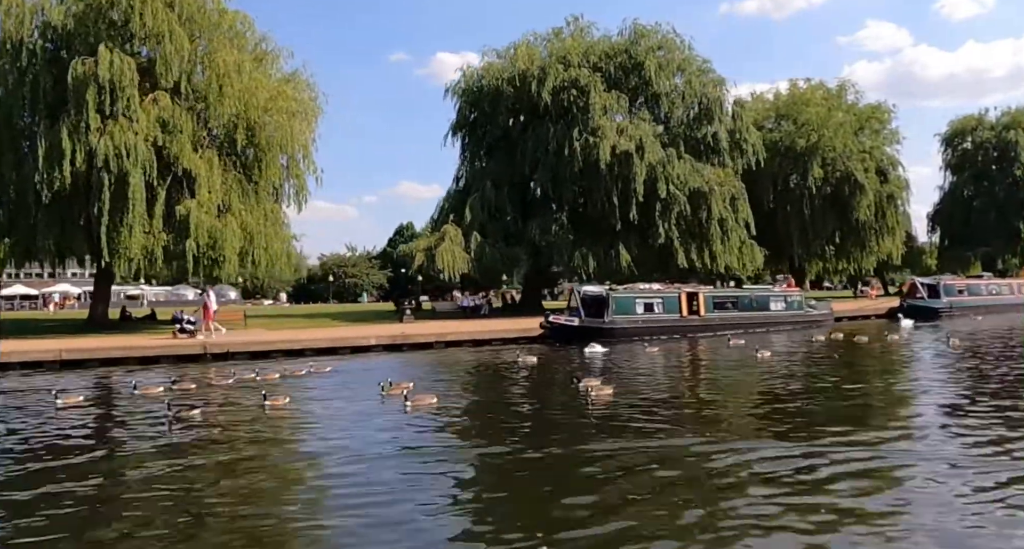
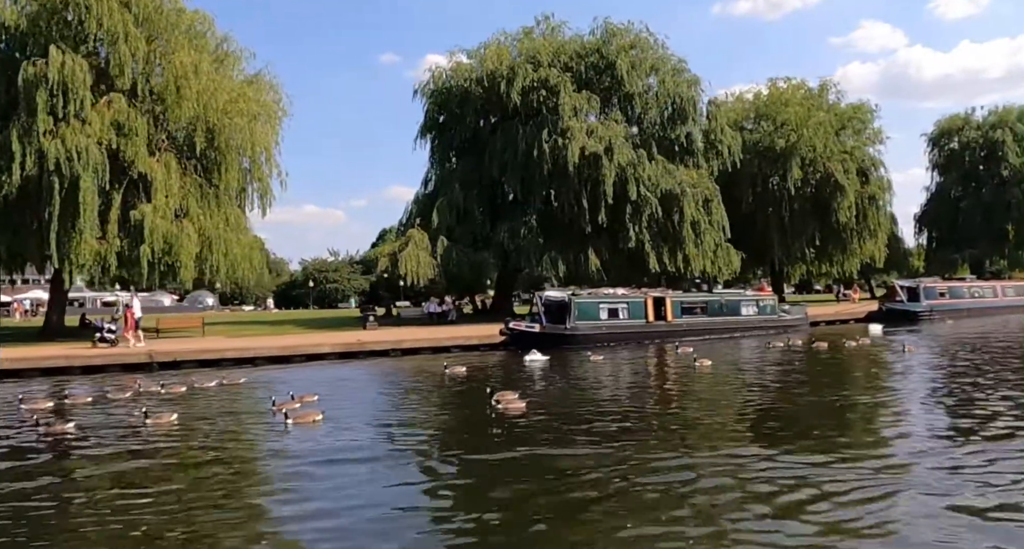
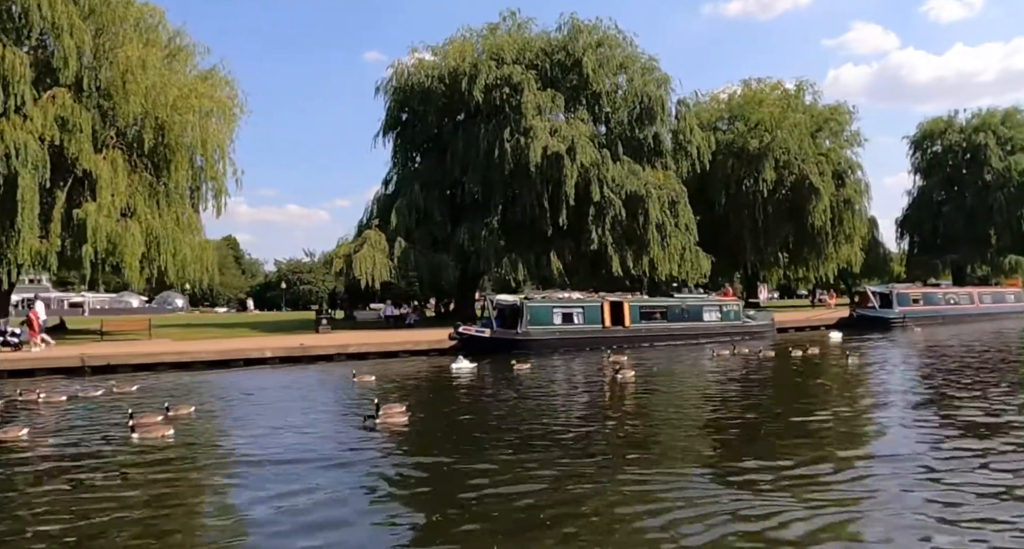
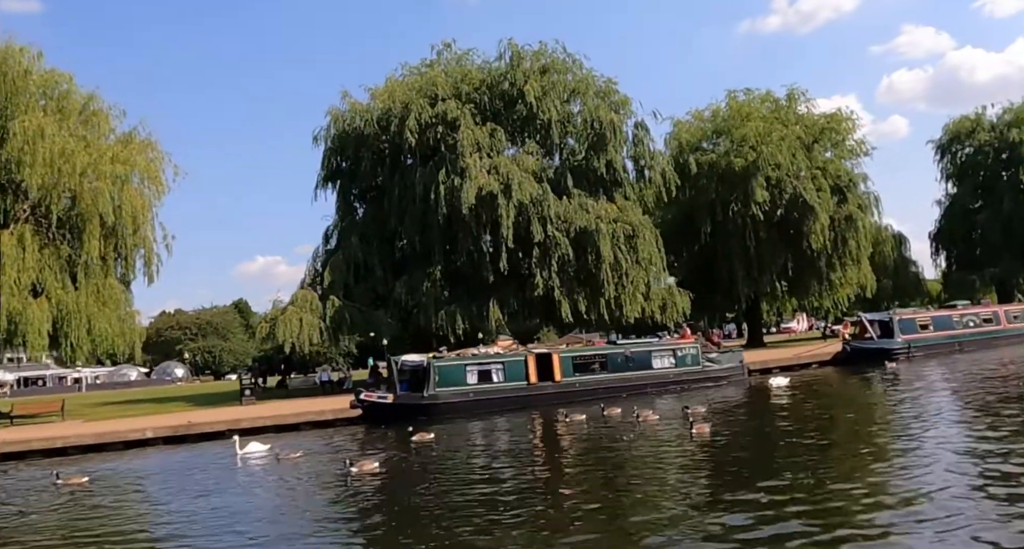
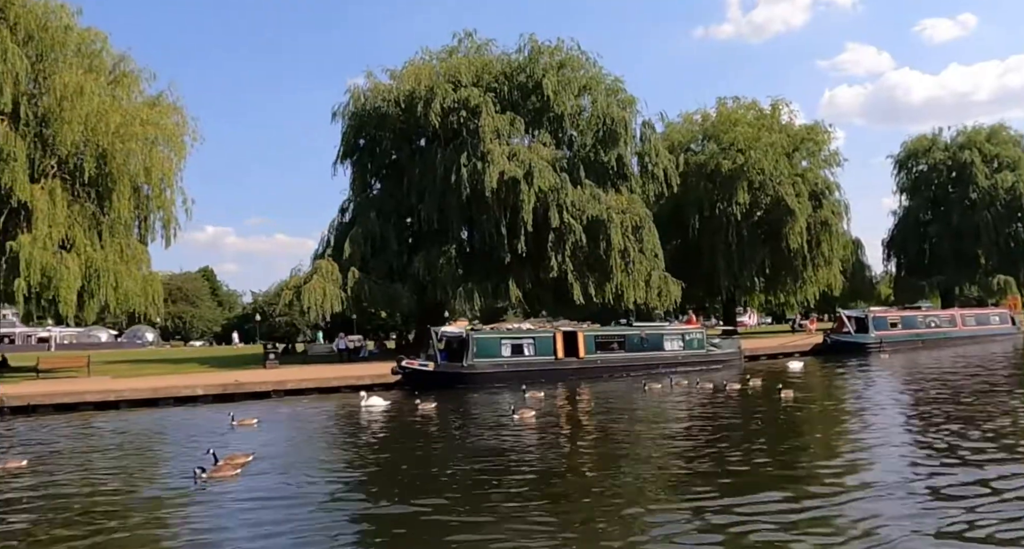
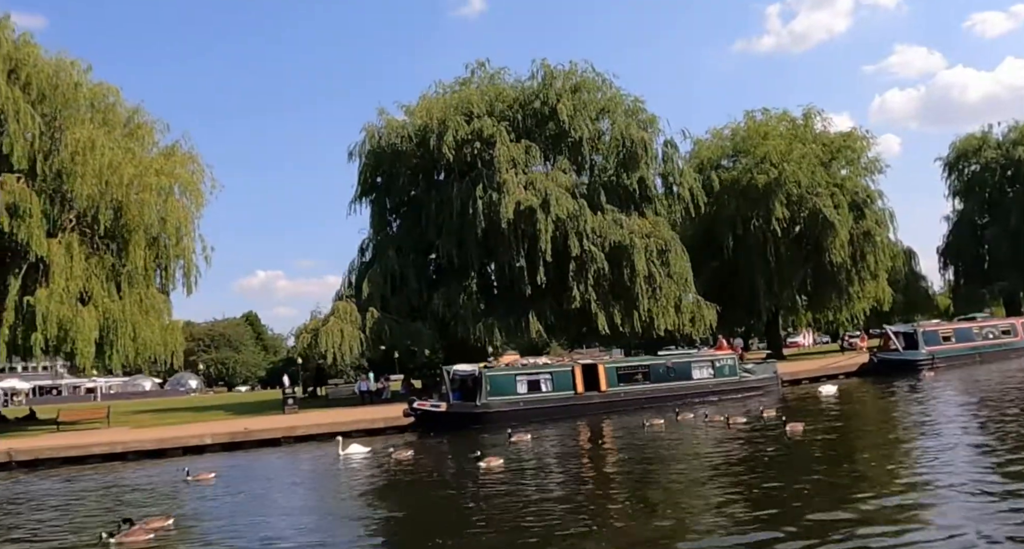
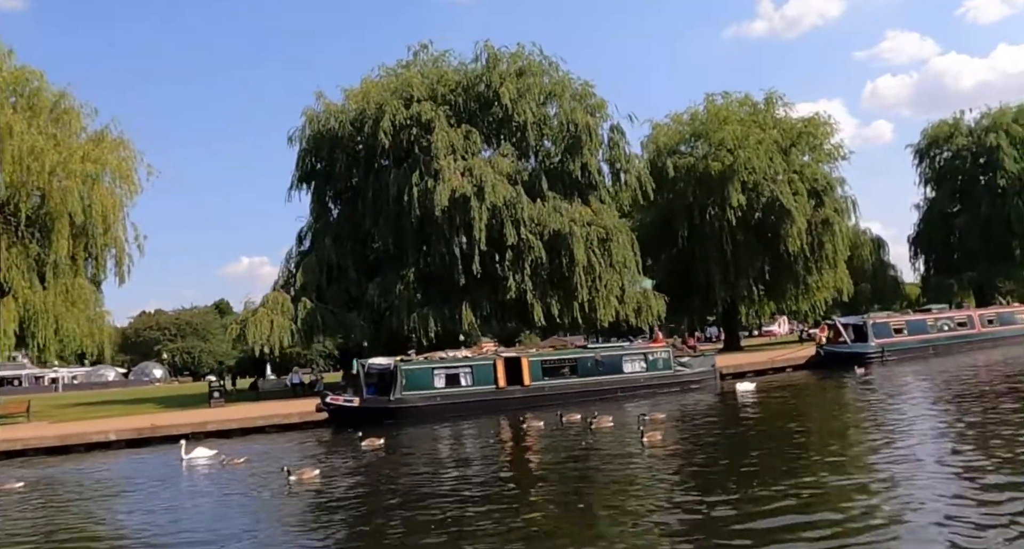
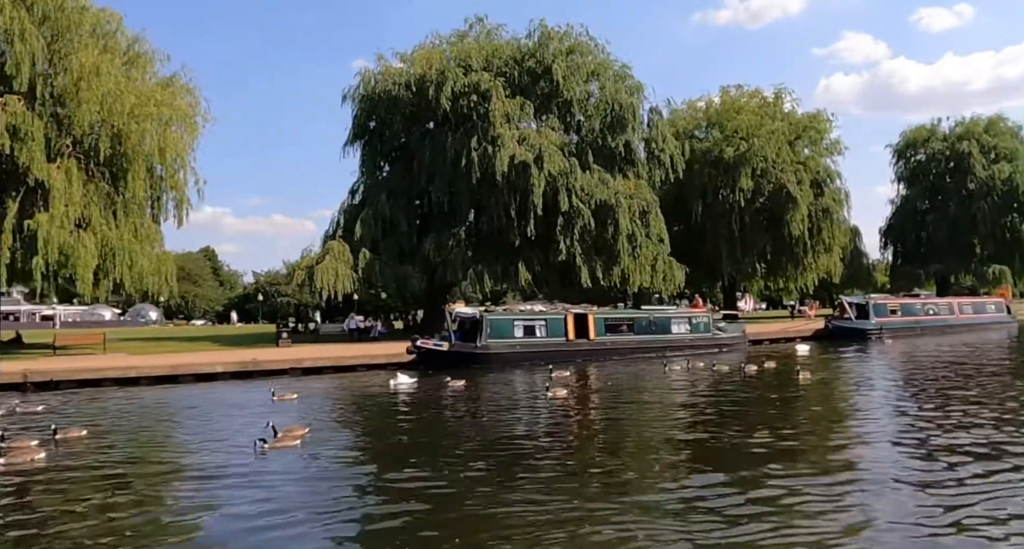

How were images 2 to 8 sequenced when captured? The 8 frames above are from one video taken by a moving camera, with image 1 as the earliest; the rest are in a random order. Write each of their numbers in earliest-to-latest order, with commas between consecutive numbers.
2, 3, 8, 5, 6, 4, 7
